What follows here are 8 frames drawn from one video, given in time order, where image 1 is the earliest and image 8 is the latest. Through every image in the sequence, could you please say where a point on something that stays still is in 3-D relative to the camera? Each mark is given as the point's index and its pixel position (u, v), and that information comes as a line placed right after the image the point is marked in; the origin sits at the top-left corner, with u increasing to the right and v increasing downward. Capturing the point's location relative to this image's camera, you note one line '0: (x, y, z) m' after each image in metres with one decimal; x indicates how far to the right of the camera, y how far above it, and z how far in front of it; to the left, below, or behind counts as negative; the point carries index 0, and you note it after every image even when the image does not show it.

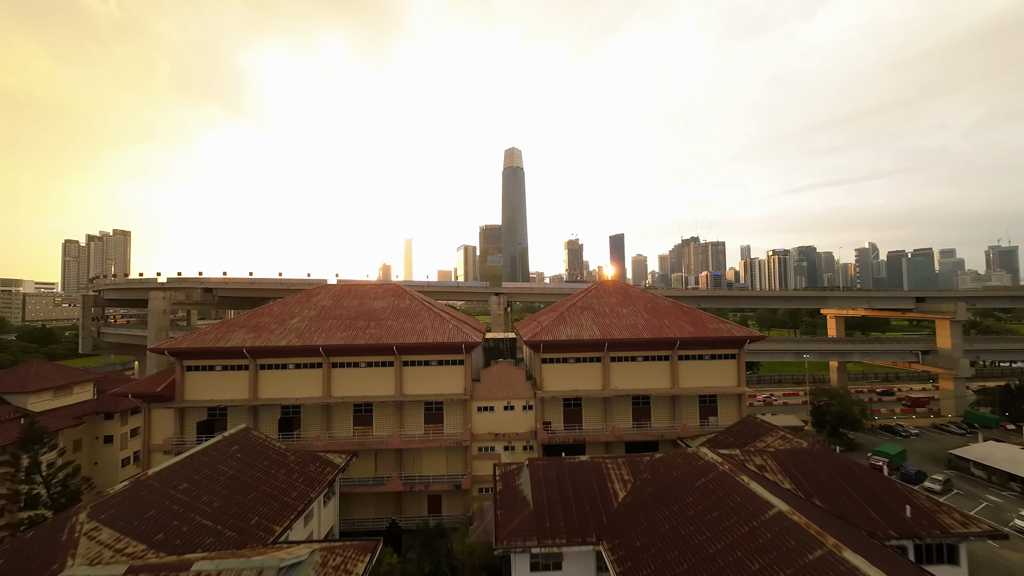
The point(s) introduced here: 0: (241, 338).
0: (-10.7, -2.0, +14.4) m
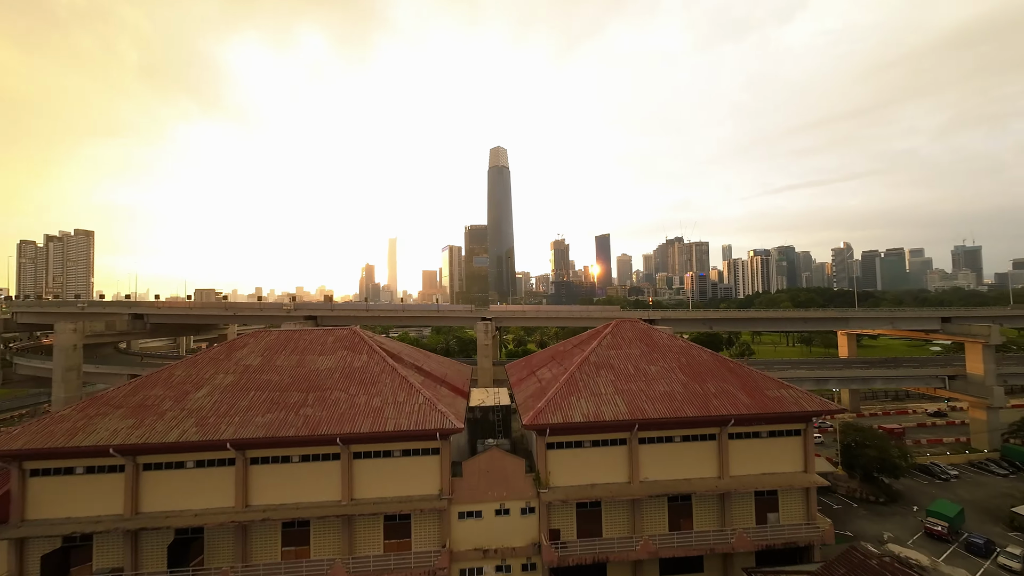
0: (-10.9, -3.8, +9.9) m
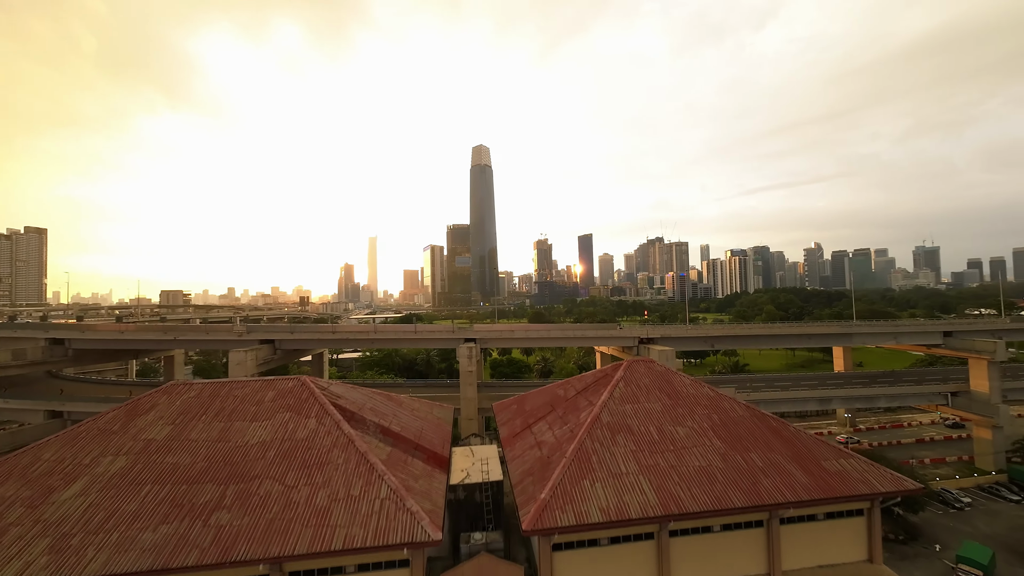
0: (-10.9, -5.0, +6.7) m
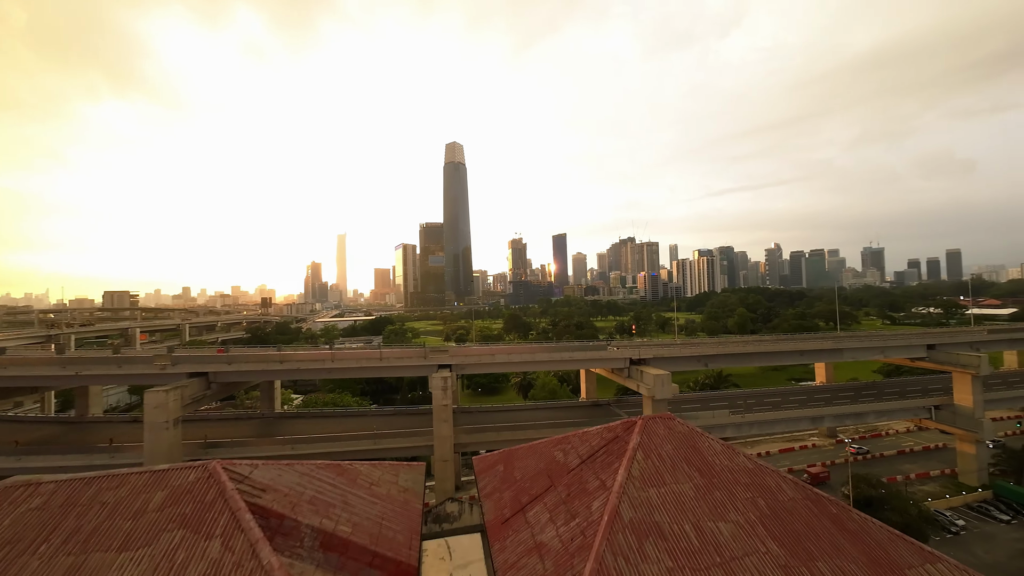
0: (-10.8, -6.2, +3.3) m
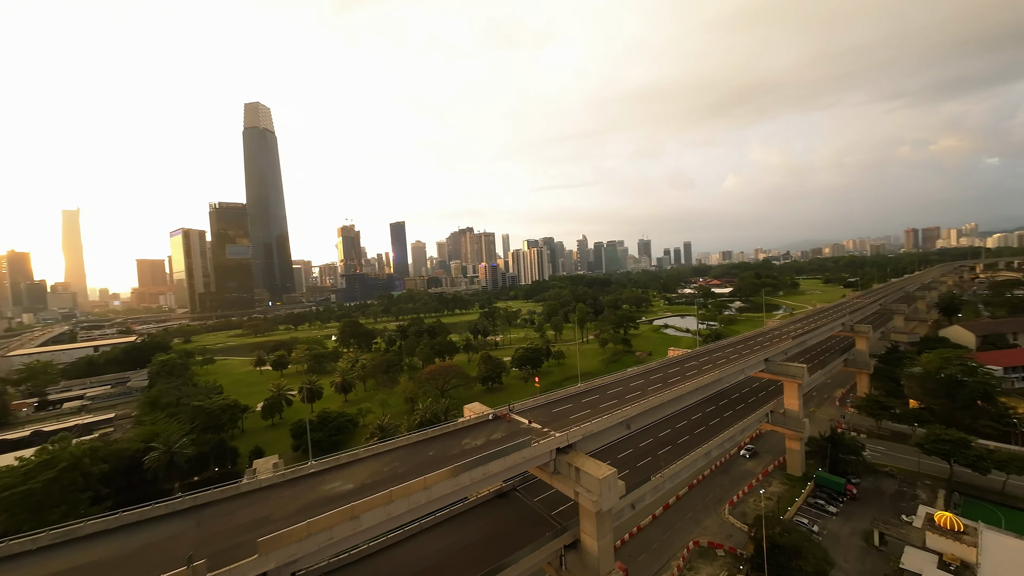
0: (-6.1, -10.4, -8.7) m
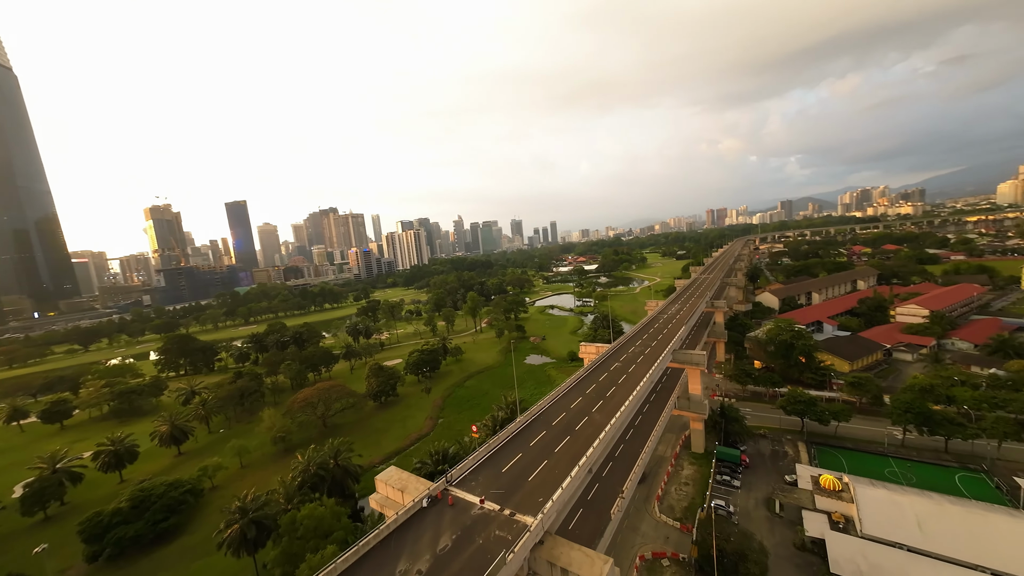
0: (+1.4, -13.4, -14.0) m
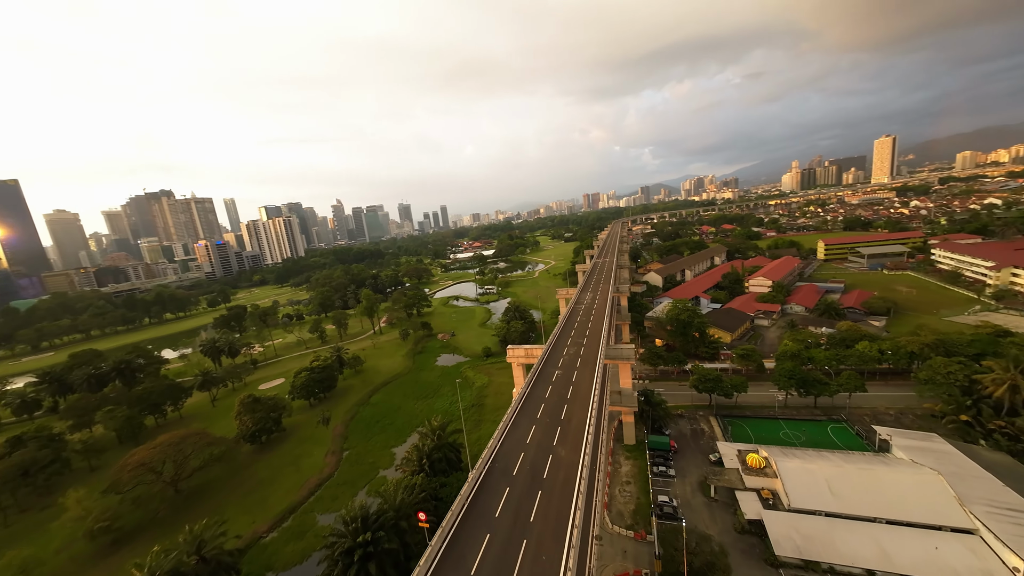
0: (+9.4, -15.4, -16.4) m
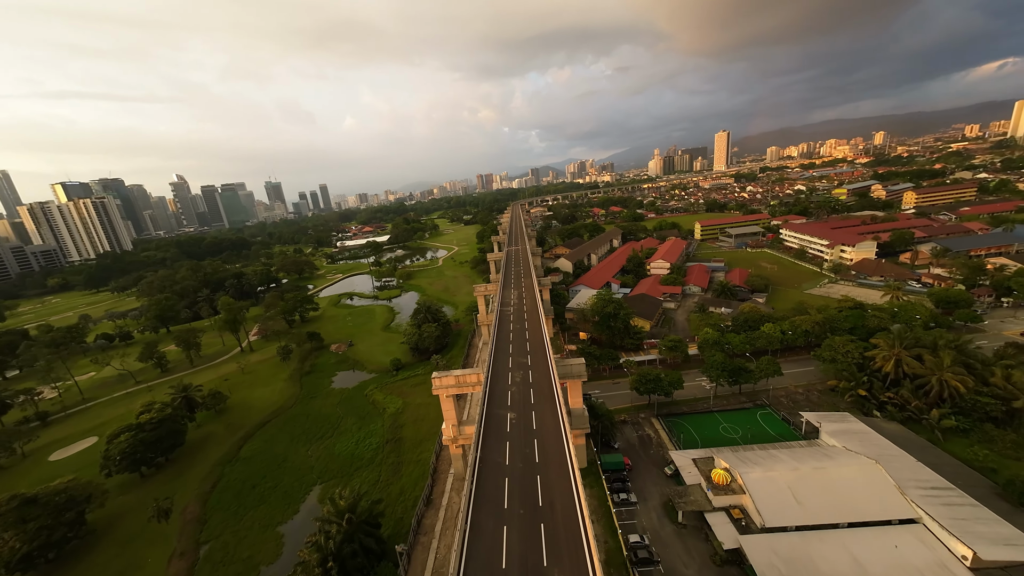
0: (+18.0, -17.9, -18.7) m
